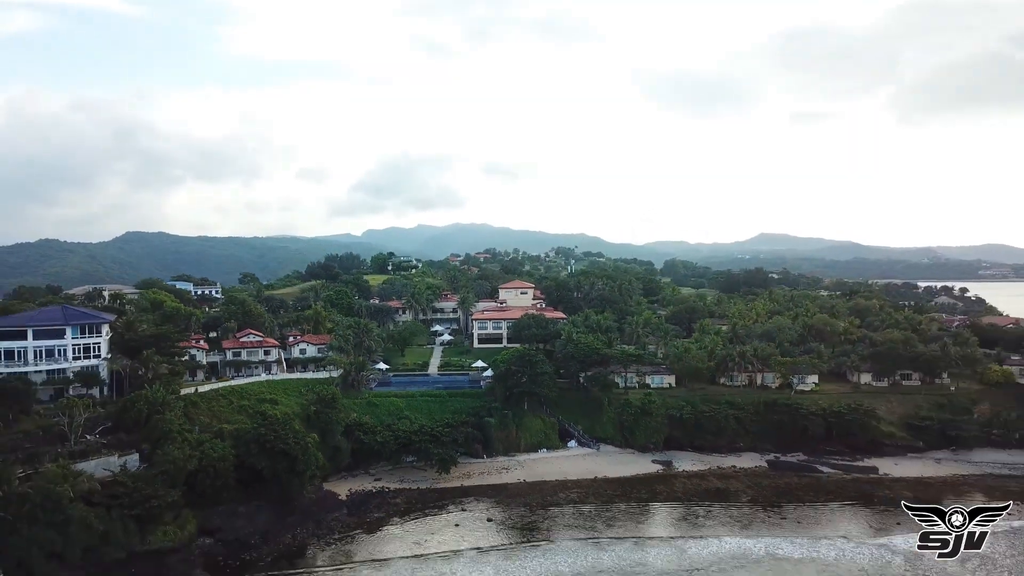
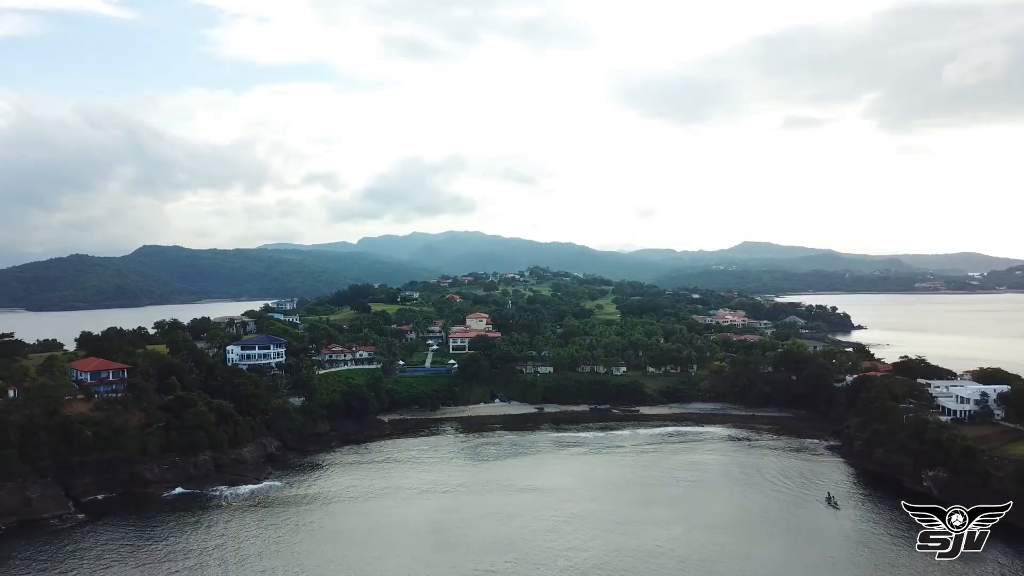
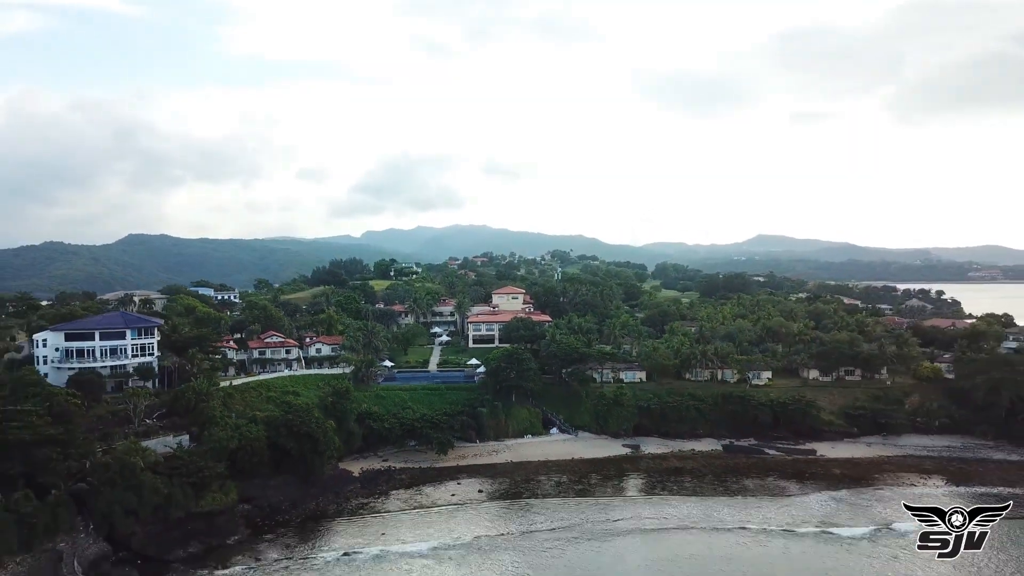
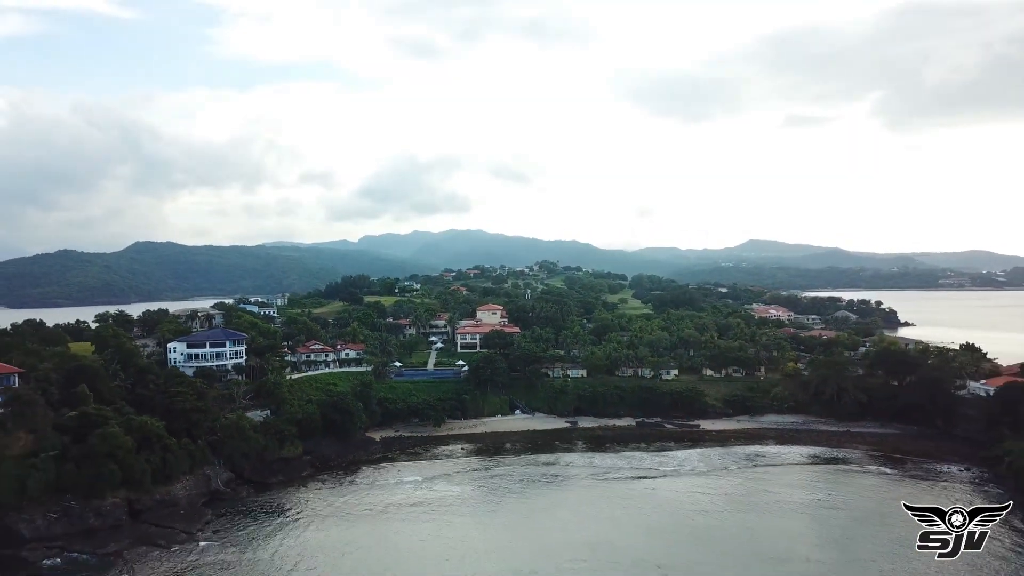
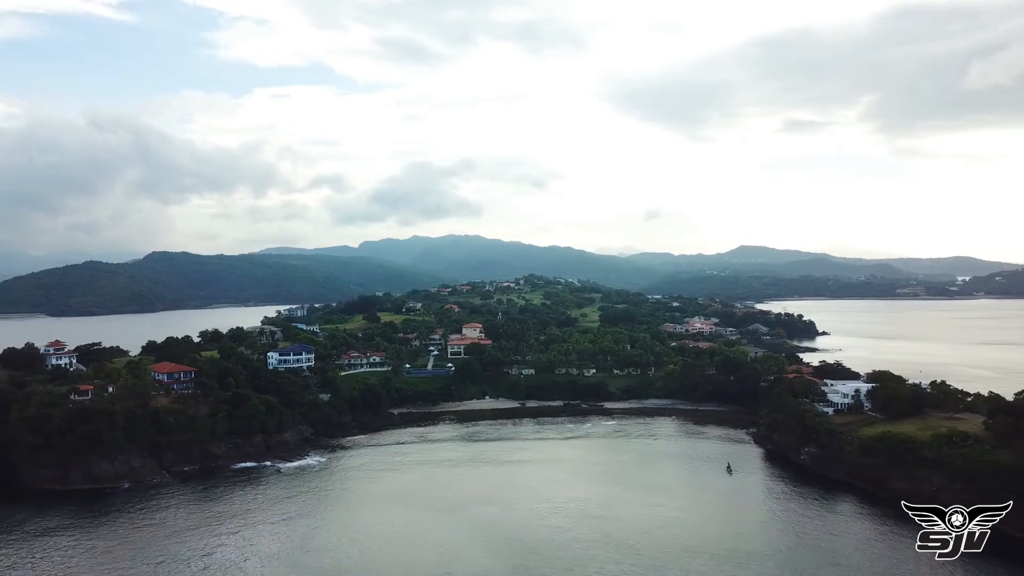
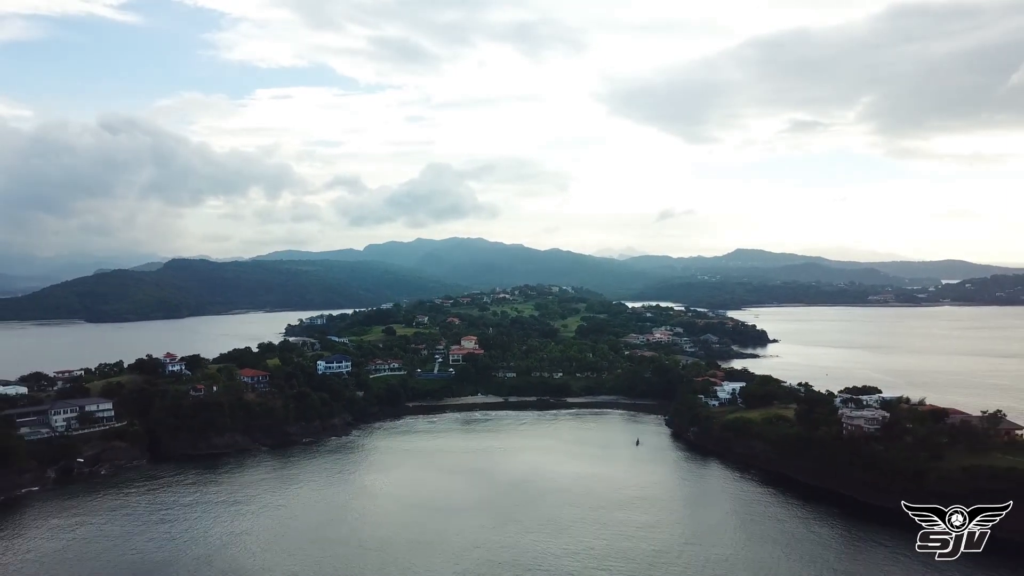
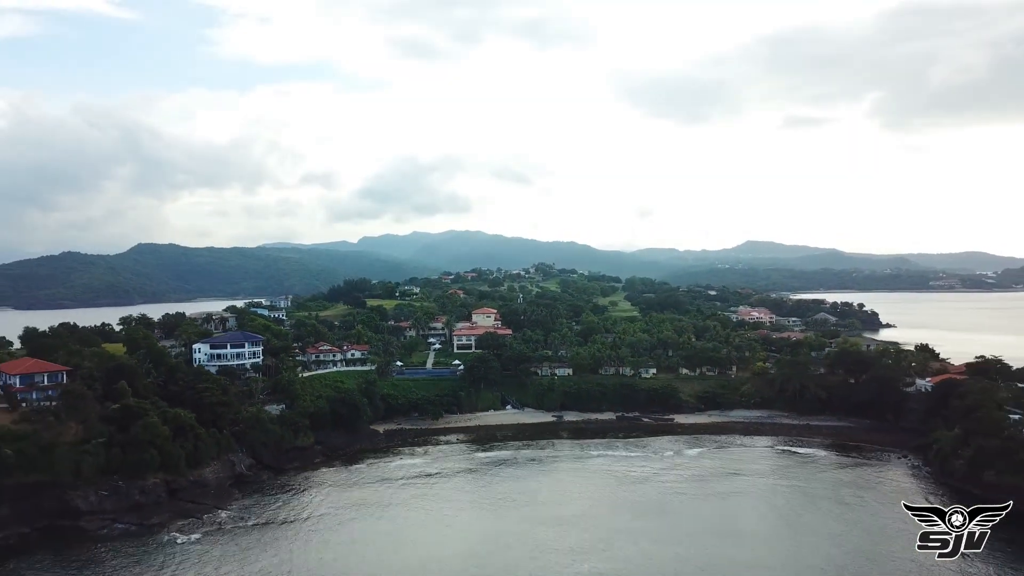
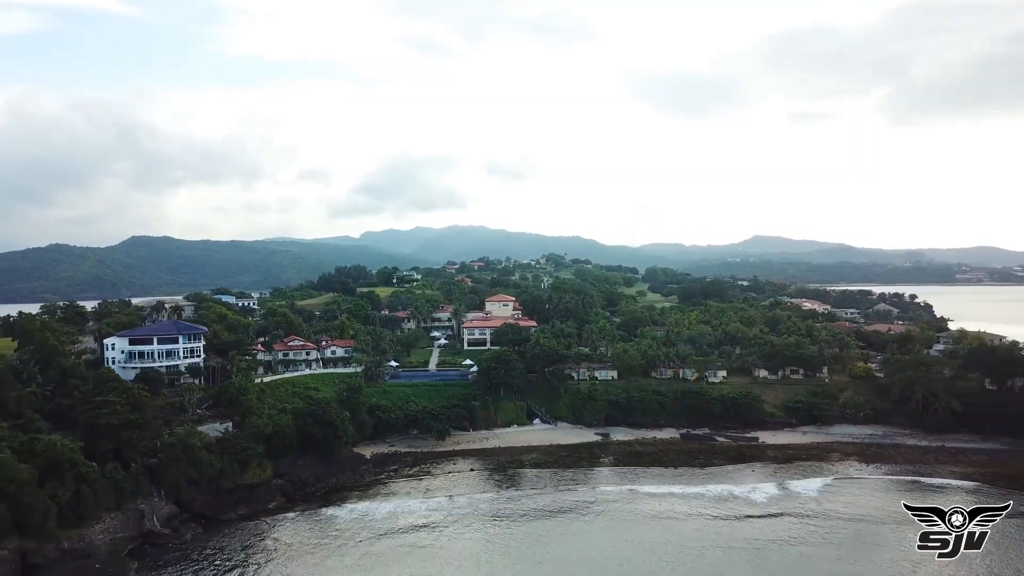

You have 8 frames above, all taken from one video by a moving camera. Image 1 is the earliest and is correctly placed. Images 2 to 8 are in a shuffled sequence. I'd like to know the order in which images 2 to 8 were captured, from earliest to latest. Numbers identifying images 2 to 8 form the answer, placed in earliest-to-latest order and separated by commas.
3, 8, 4, 7, 2, 5, 6
